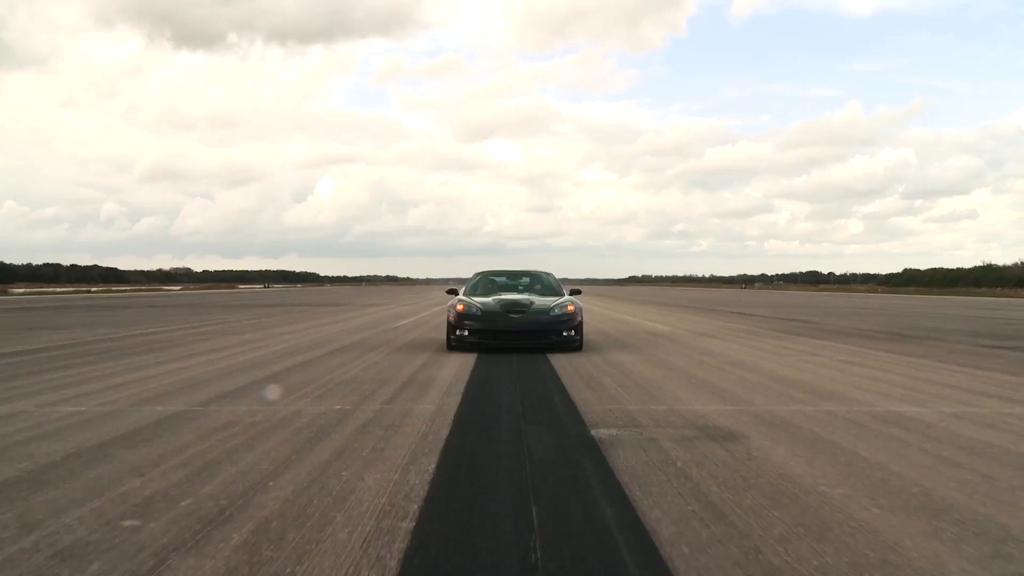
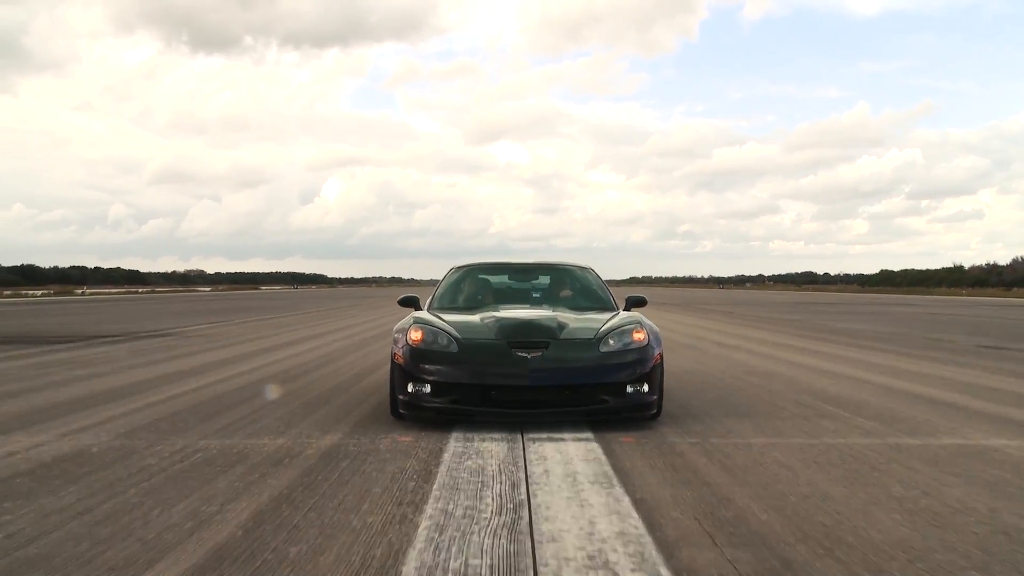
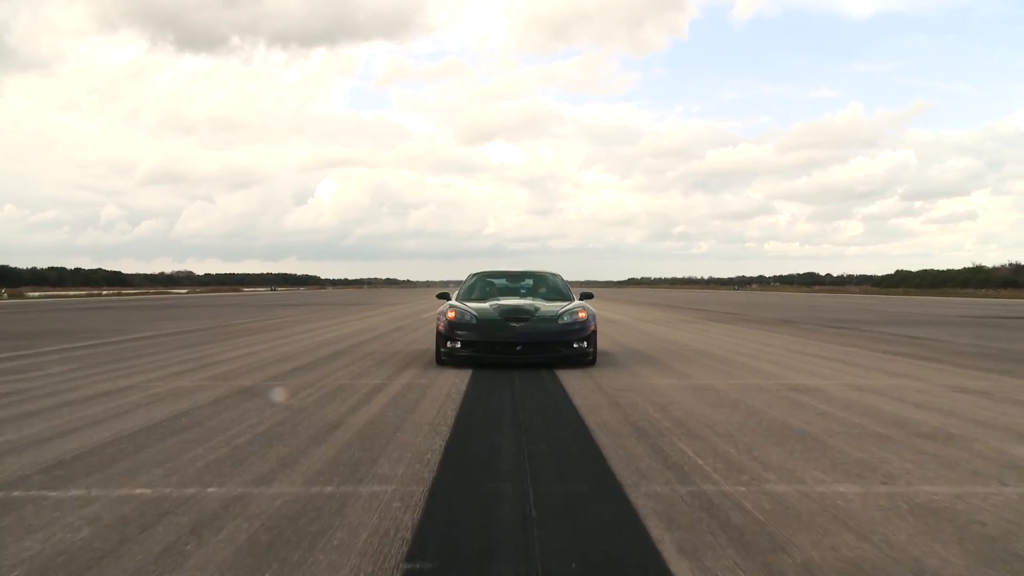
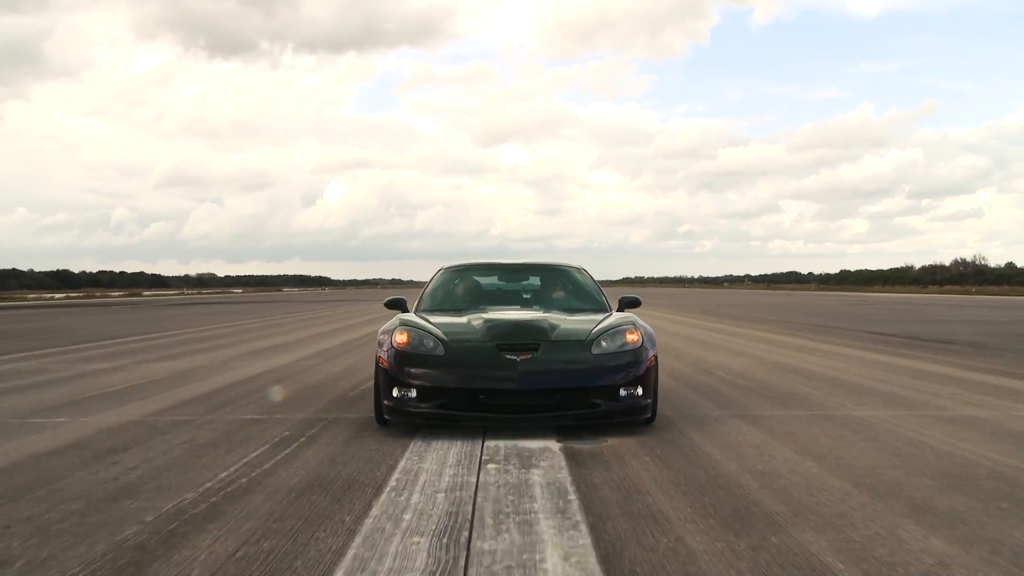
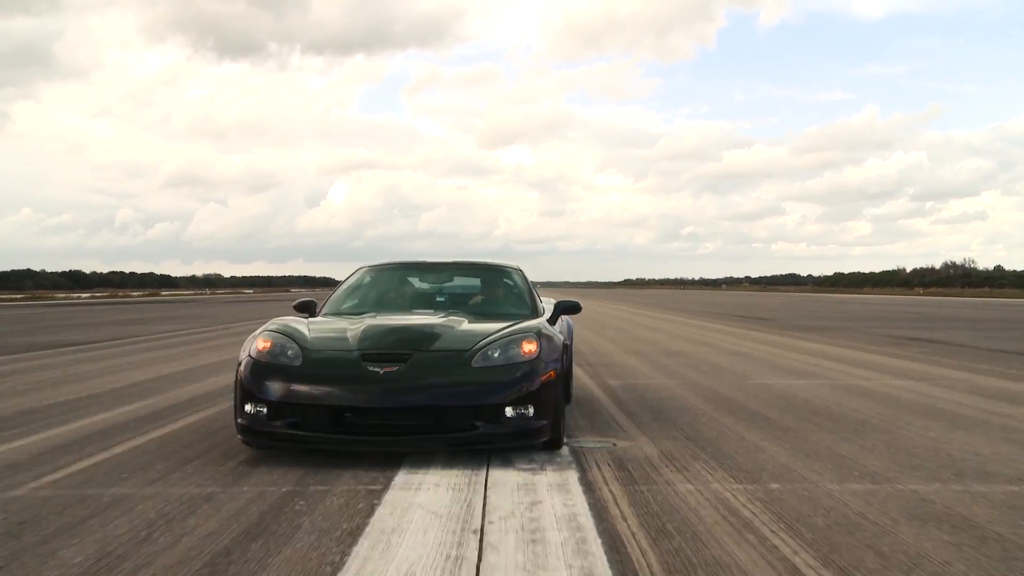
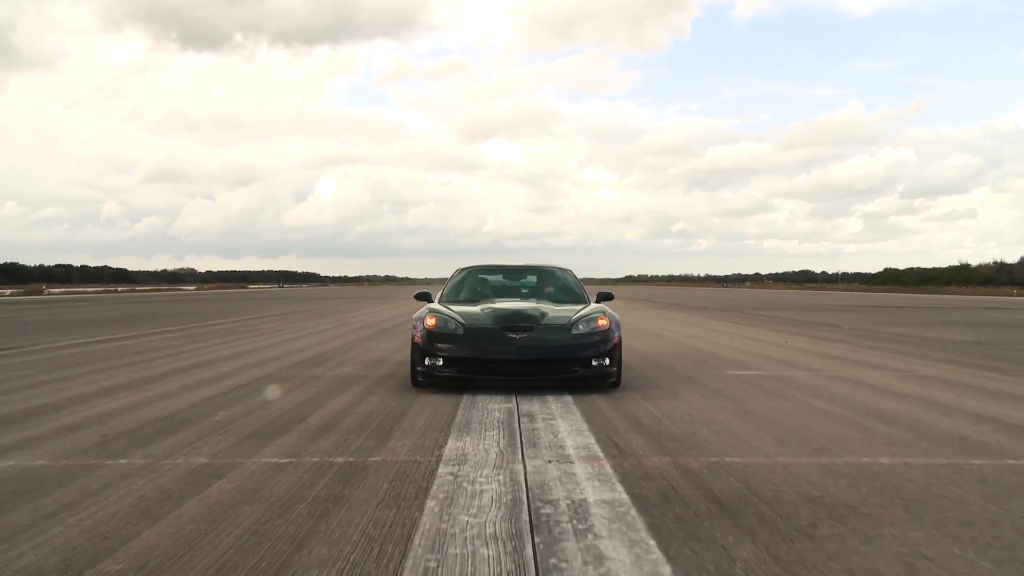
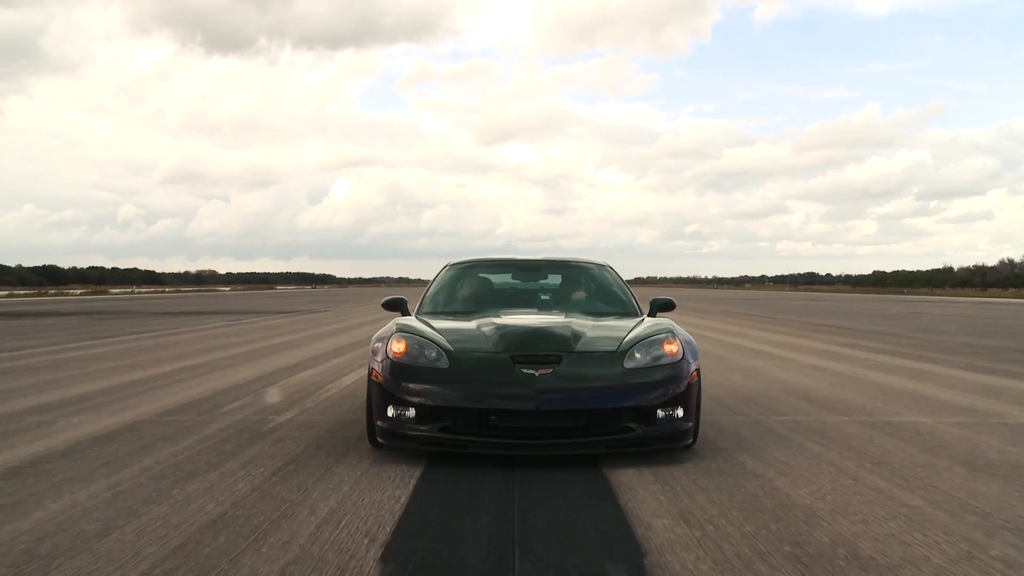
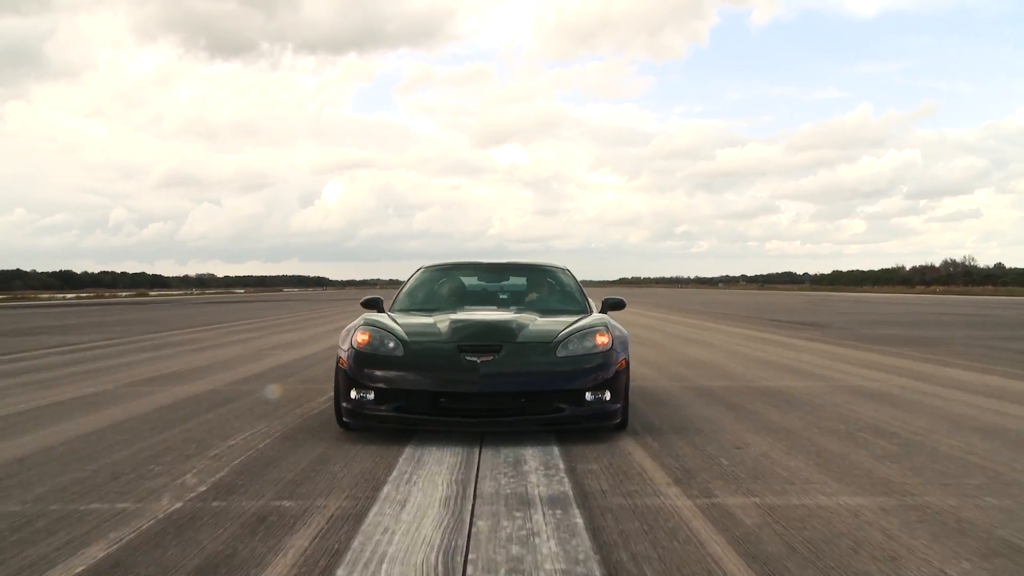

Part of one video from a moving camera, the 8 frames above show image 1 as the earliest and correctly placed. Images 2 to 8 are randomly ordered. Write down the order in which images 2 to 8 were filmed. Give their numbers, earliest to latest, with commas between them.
3, 6, 2, 7, 4, 8, 5
